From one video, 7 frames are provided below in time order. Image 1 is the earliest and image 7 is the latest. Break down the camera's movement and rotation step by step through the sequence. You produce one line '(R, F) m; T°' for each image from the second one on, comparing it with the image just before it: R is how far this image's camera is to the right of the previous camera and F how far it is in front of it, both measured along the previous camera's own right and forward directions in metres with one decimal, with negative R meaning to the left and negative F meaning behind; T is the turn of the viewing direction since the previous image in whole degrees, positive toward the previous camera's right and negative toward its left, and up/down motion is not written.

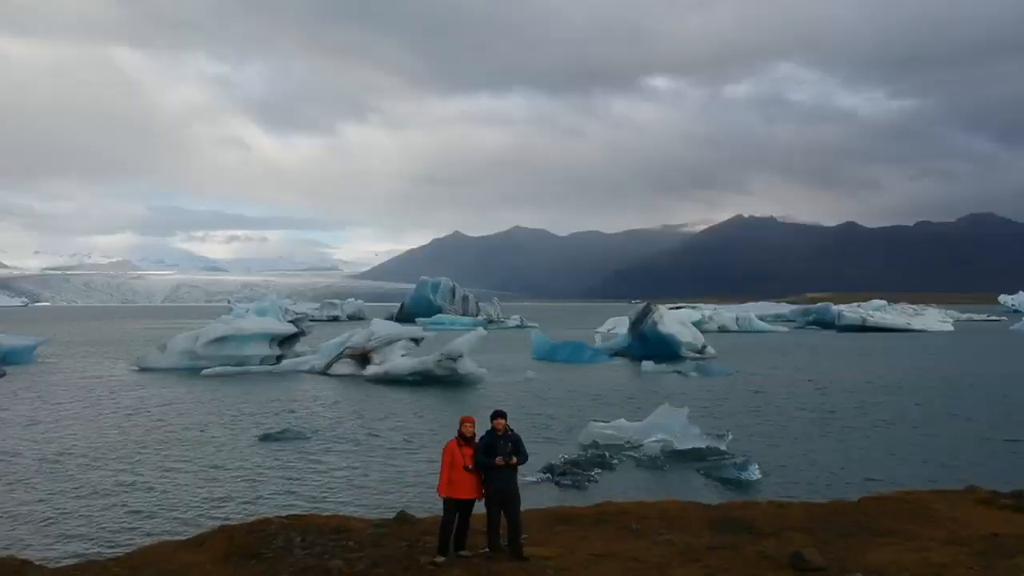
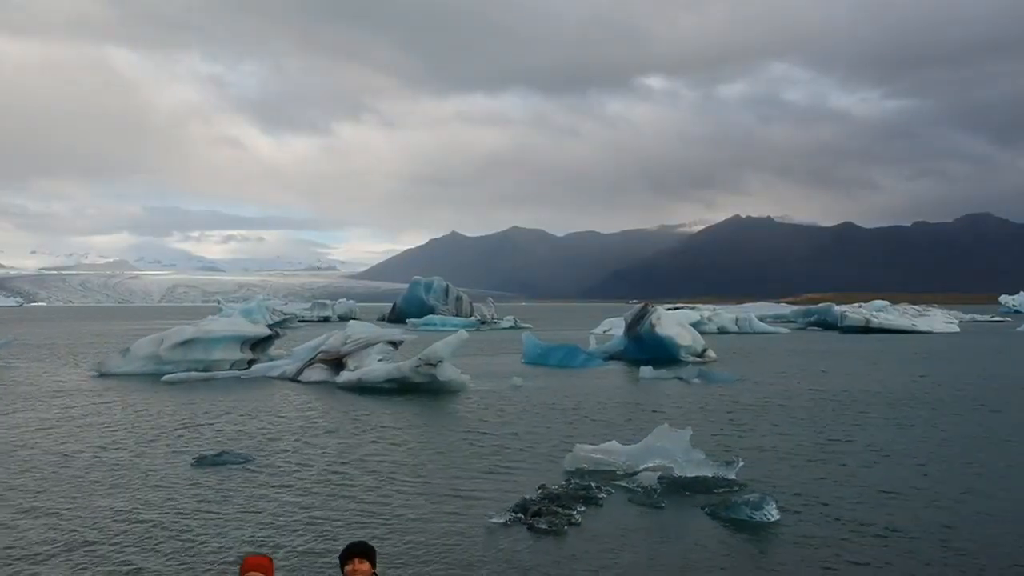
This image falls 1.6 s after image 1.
(+0.4, +1.8) m; 0°
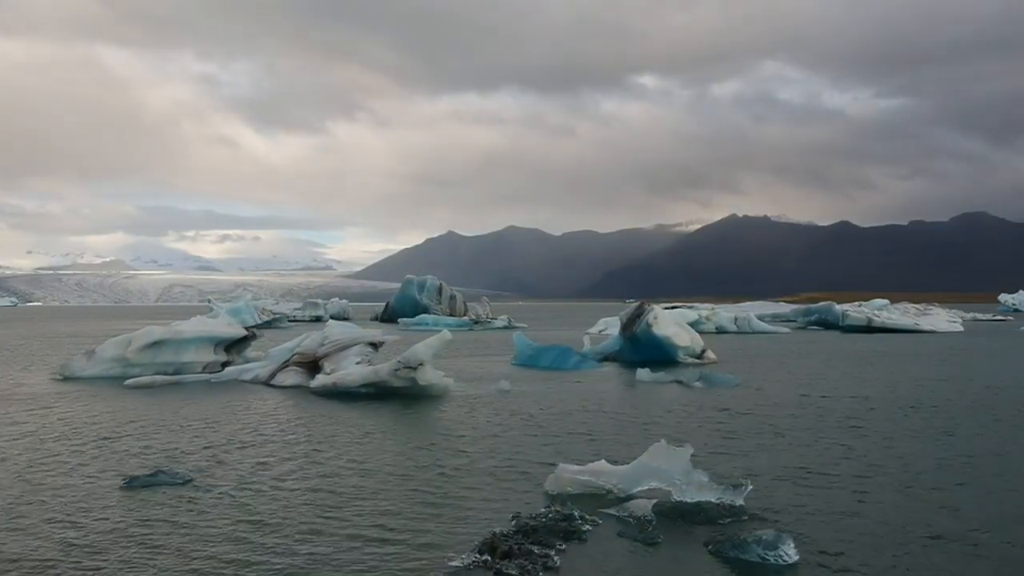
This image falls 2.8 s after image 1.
(+0.3, +1.4) m; 0°
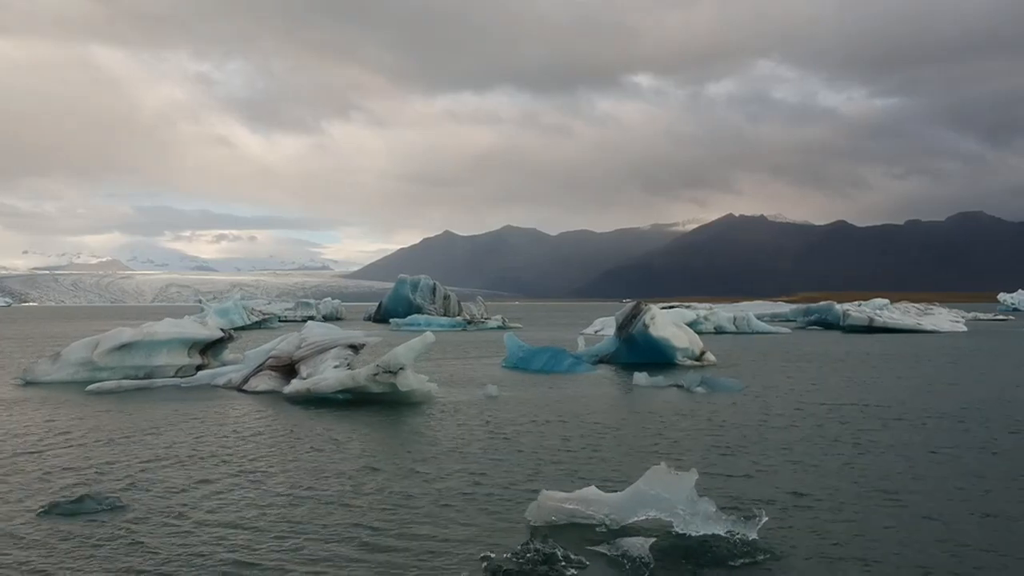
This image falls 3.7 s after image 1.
(+0.2, +1.3) m; 0°
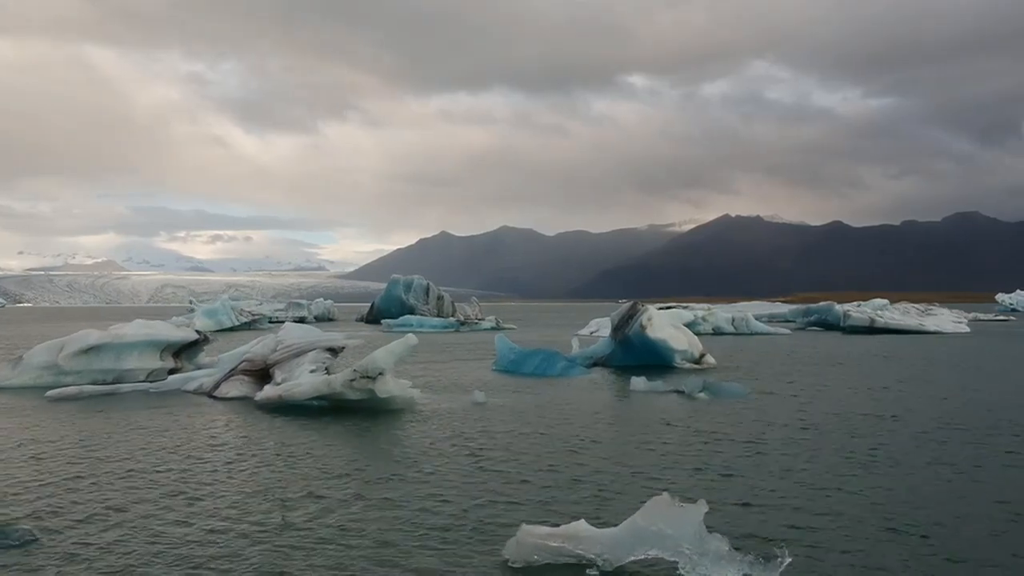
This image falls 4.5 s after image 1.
(+0.2, +1.2) m; 0°
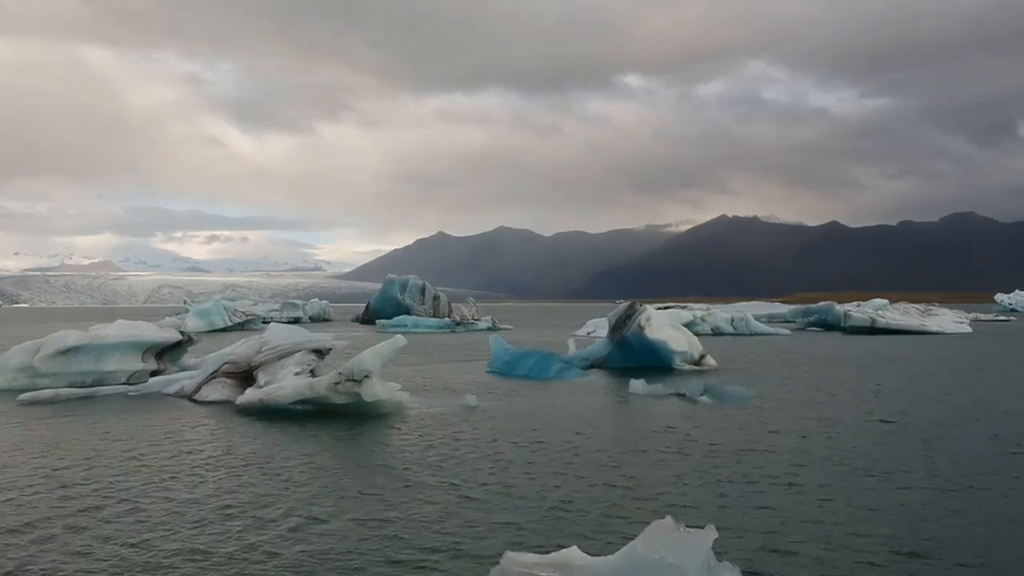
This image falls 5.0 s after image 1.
(+0.1, +0.7) m; 0°
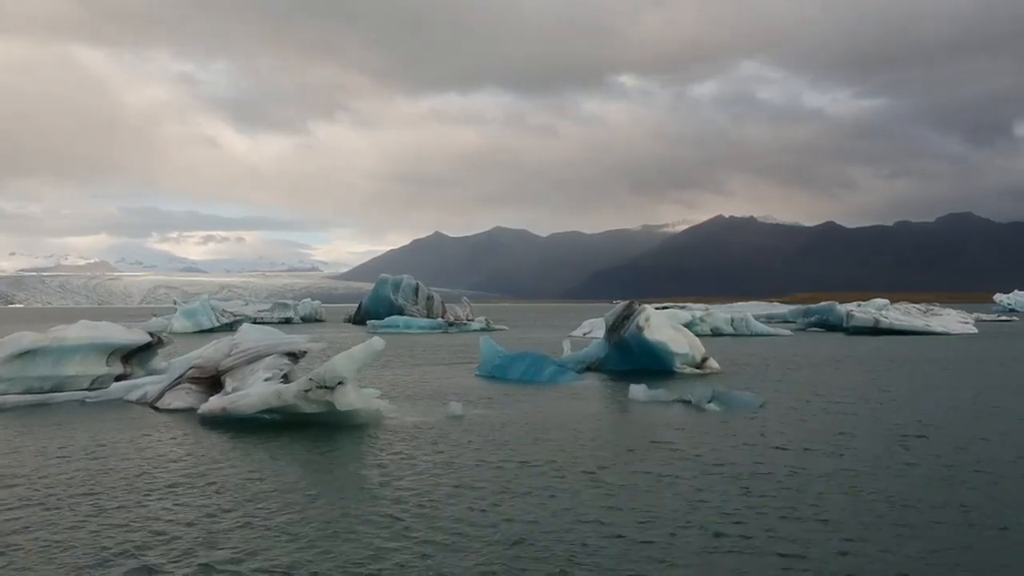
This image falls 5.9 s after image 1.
(+0.2, +1.4) m; 0°
